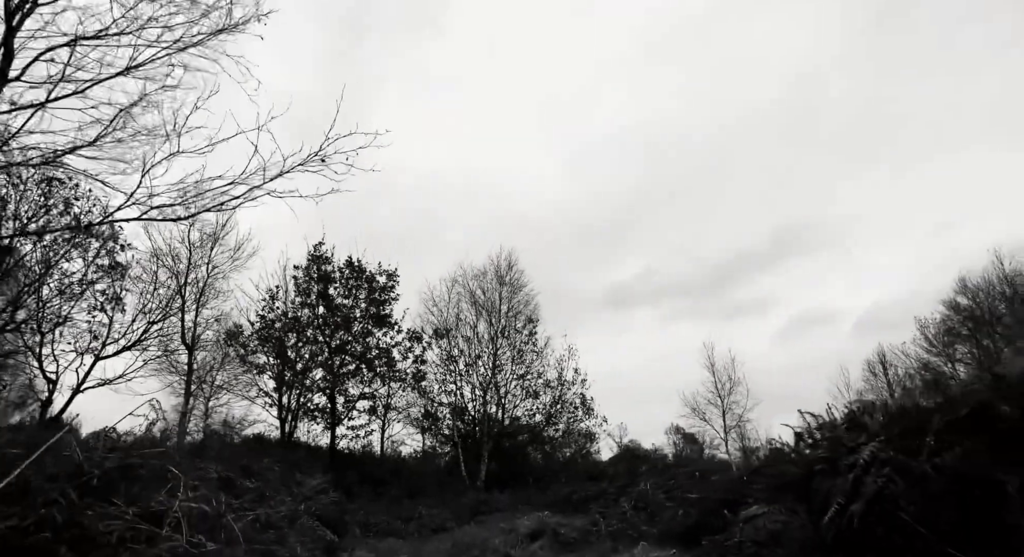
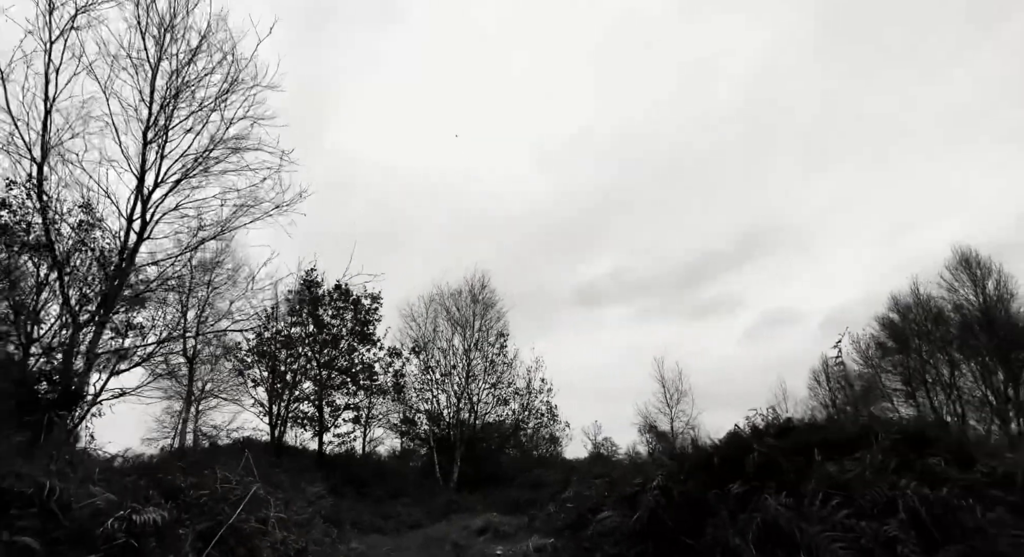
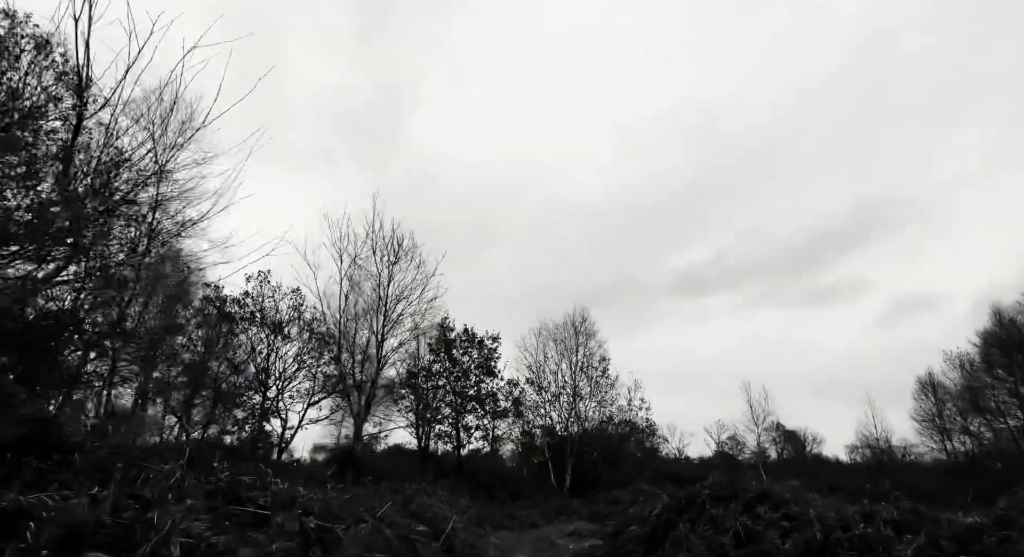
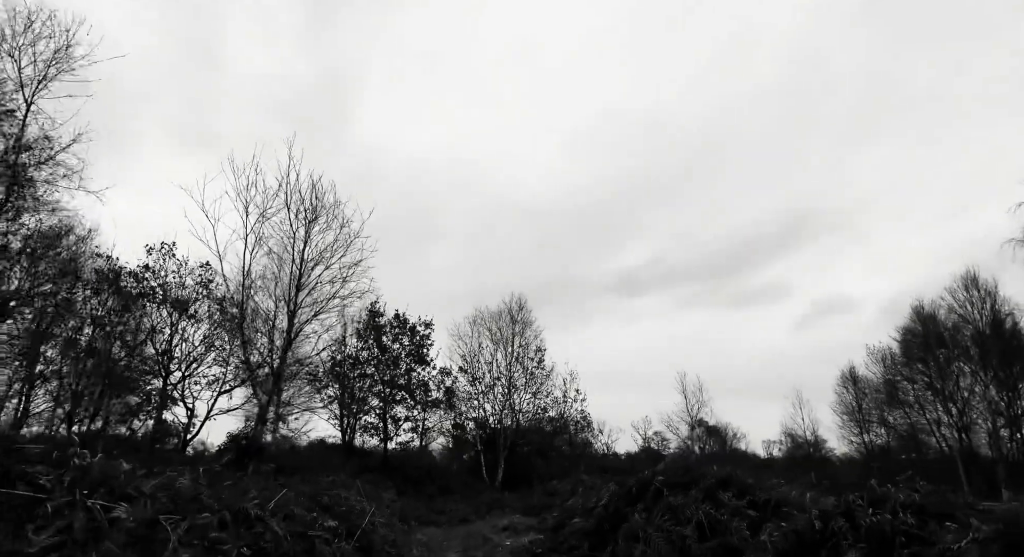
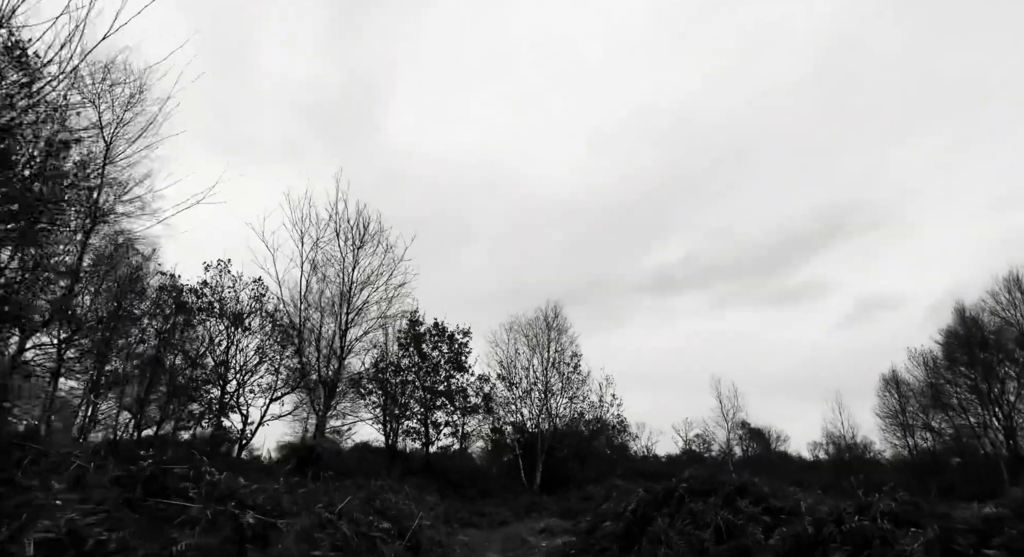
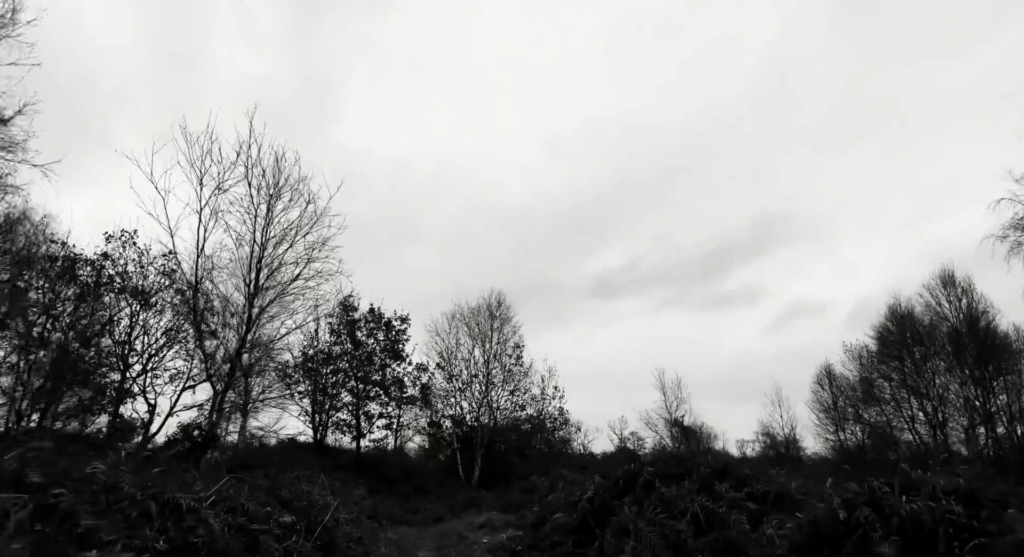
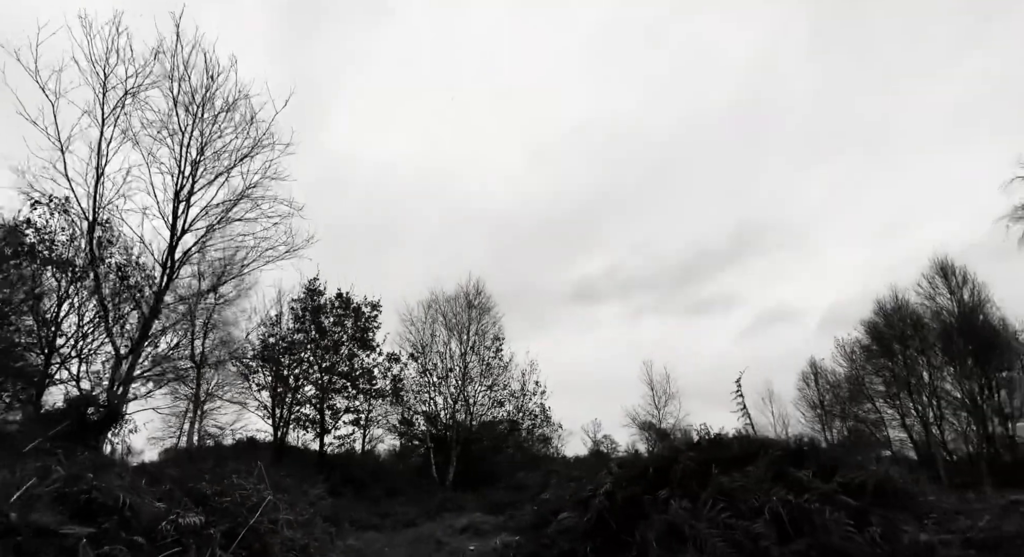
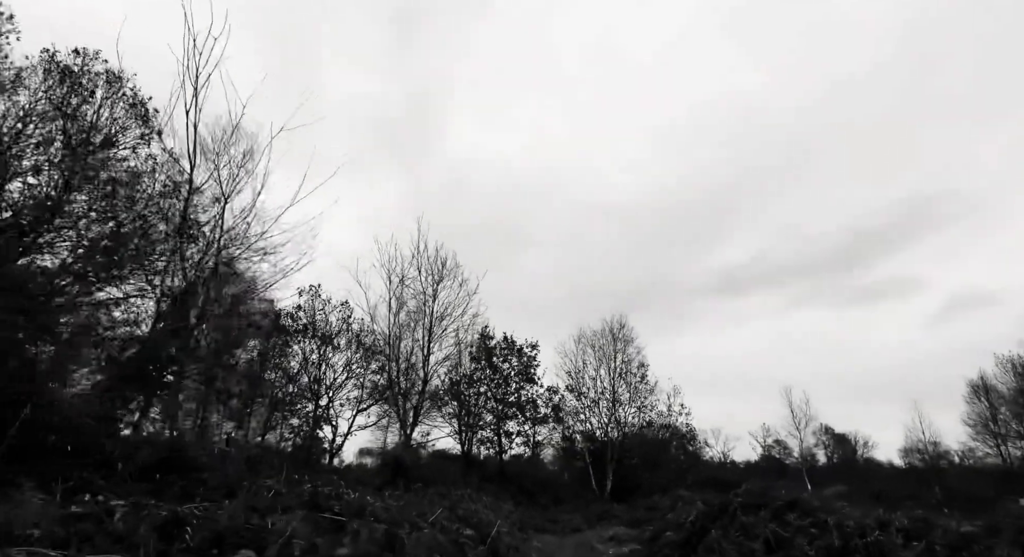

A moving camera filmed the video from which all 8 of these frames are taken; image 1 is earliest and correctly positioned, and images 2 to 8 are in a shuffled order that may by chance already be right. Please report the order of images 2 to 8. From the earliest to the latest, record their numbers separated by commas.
2, 7, 6, 4, 5, 3, 8
